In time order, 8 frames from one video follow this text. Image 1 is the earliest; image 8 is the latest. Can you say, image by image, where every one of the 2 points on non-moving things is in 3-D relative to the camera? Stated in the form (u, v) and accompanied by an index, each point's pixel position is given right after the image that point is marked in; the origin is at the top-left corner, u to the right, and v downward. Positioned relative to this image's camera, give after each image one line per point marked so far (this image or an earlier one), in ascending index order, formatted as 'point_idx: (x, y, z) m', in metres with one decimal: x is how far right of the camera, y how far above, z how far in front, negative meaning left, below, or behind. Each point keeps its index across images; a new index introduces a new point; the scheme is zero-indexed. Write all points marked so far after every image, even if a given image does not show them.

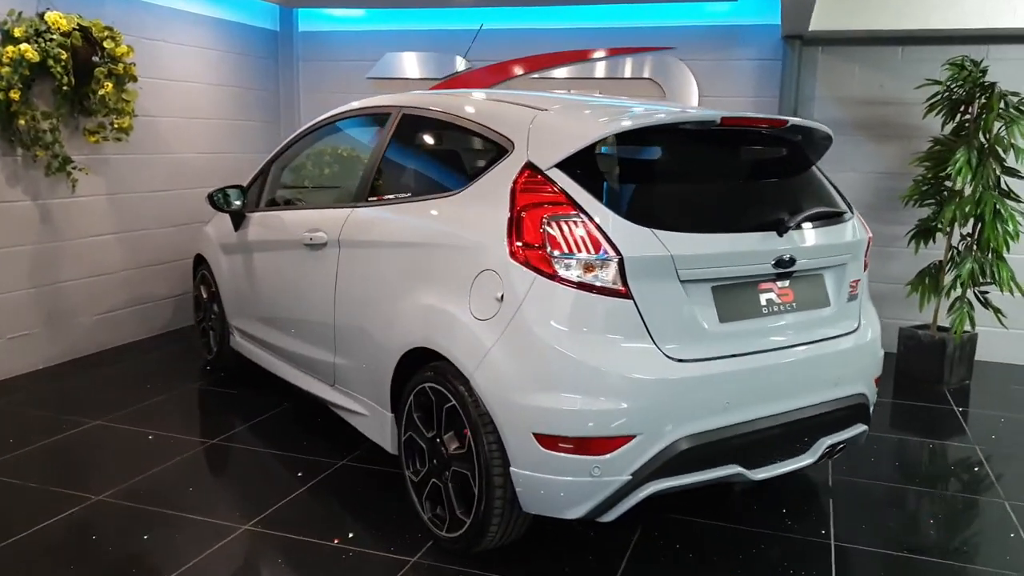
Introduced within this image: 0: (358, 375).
0: (-0.5, -0.3, +2.9) m
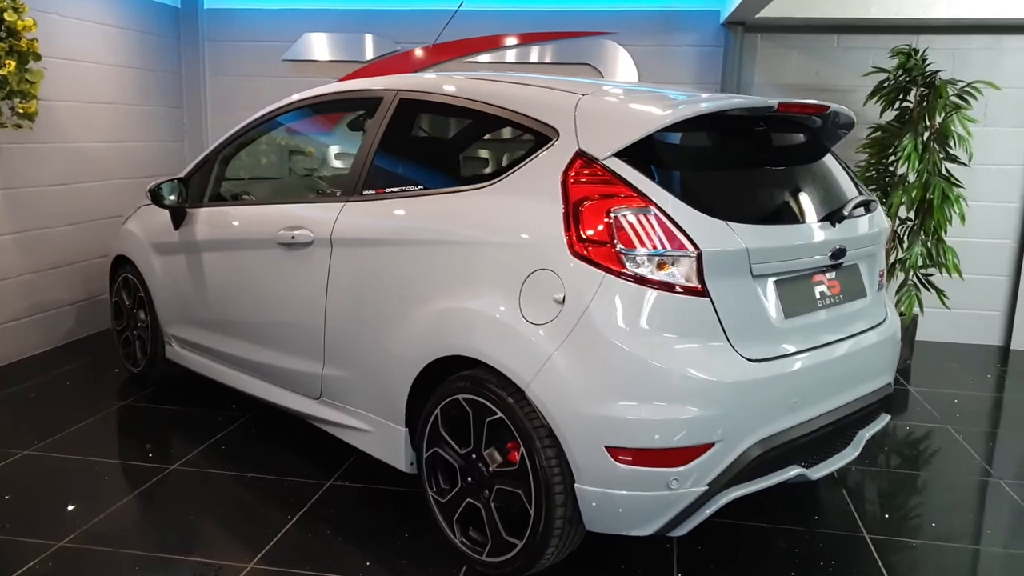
0: (-0.5, -0.3, +2.6) m
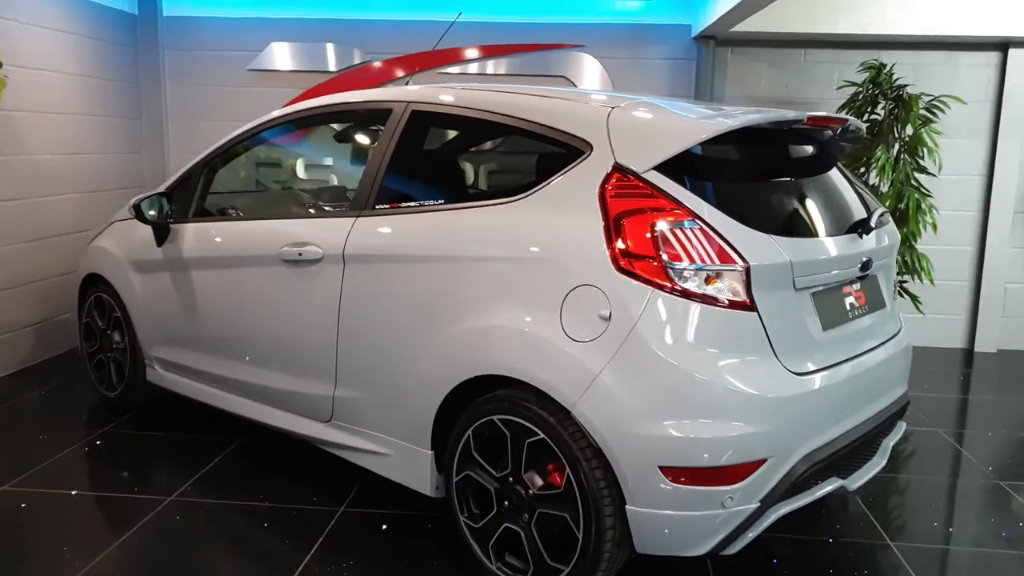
0: (-0.4, -0.4, +2.5) m
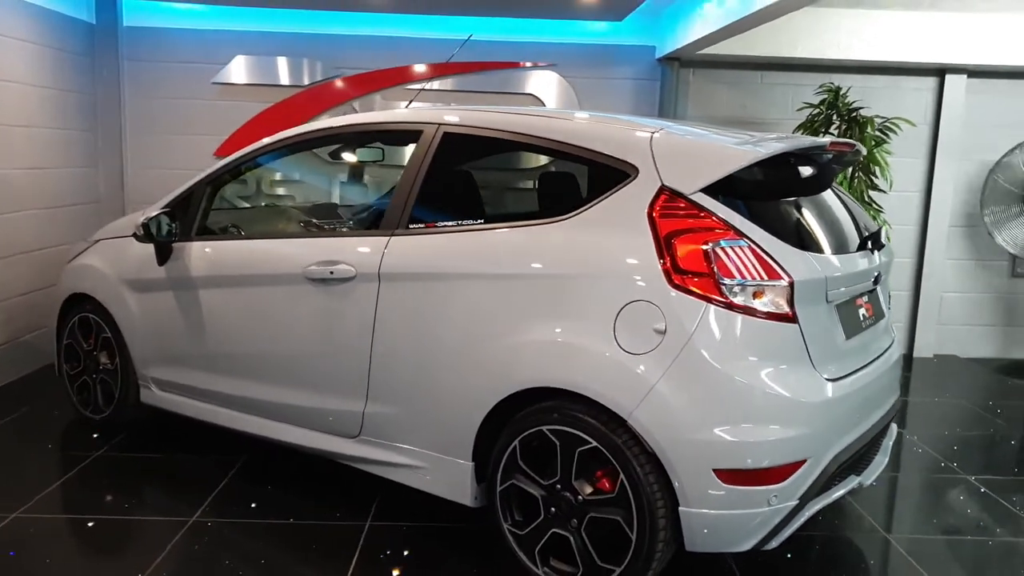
0: (-0.3, -0.4, +2.5) m
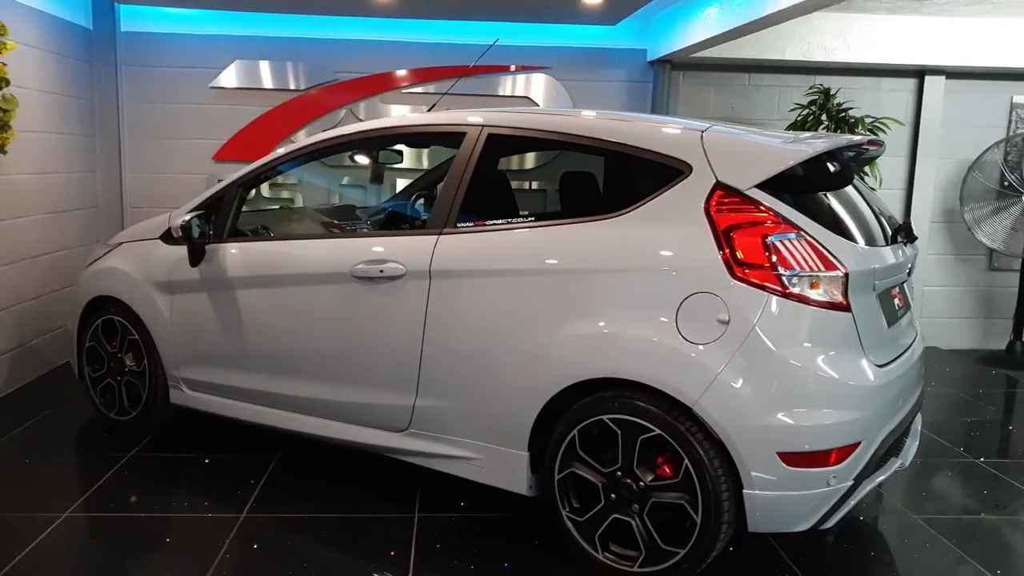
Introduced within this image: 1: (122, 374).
0: (-0.1, -0.4, +2.6) m
1: (-1.7, -0.4, +3.5) m
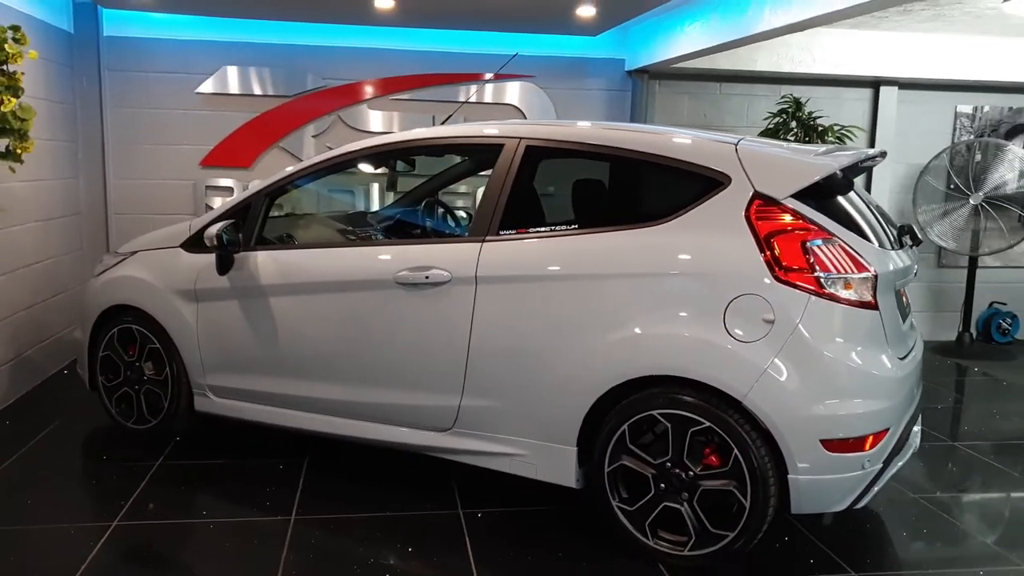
0: (0.0, -0.4, +2.7) m
1: (-1.7, -0.4, +3.5) m
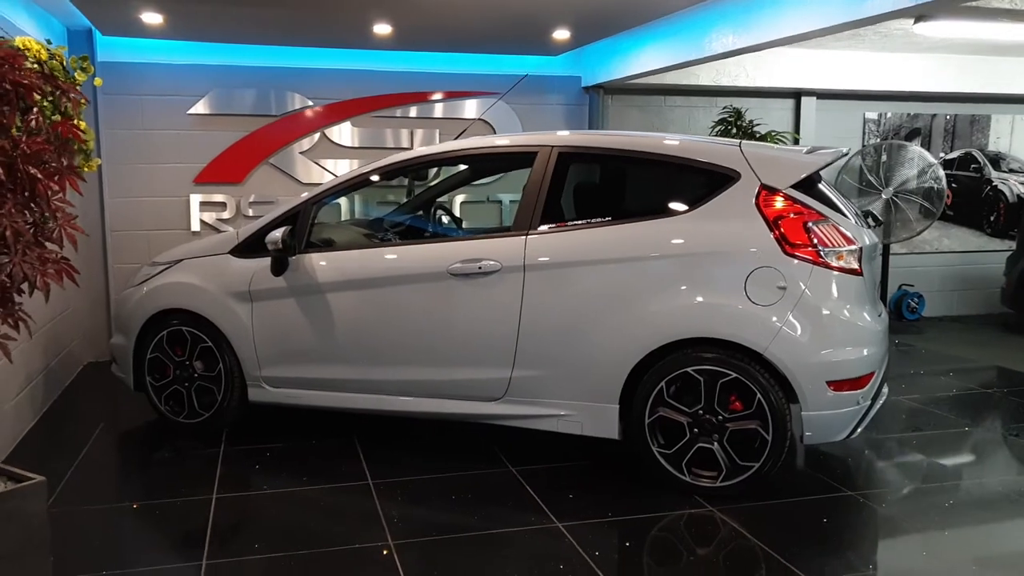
0: (+0.2, -0.4, +3.2) m
1: (-1.5, -0.4, +3.8) m
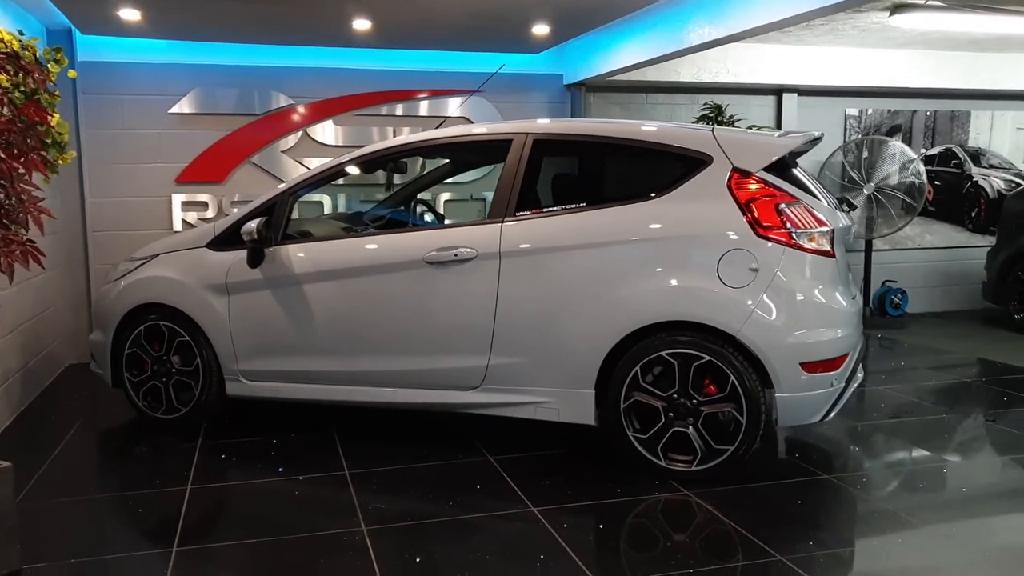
0: (+0.1, -0.3, +3.2) m
1: (-1.6, -0.4, +3.8) m
